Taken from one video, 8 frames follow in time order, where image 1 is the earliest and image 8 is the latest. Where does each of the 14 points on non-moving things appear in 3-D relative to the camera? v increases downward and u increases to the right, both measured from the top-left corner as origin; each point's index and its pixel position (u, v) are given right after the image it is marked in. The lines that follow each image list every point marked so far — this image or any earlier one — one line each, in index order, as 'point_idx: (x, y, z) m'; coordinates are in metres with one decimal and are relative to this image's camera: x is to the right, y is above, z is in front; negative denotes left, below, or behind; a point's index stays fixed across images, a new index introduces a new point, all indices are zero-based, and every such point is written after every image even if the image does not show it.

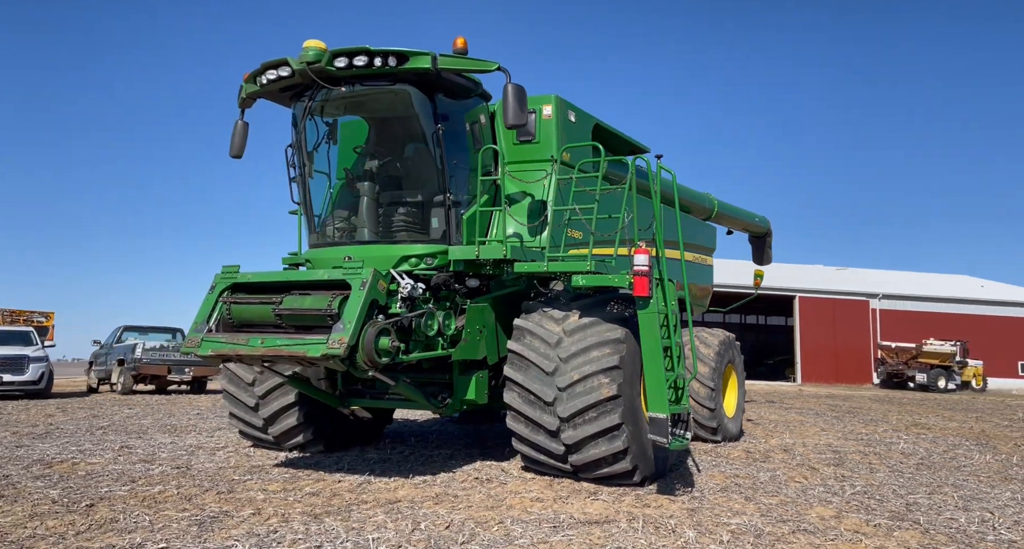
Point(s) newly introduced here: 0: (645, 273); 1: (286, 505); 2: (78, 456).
0: (+0.9, 0.0, +4.8) m
1: (-1.4, -1.5, +4.8) m
2: (-4.0, -1.7, +6.9) m
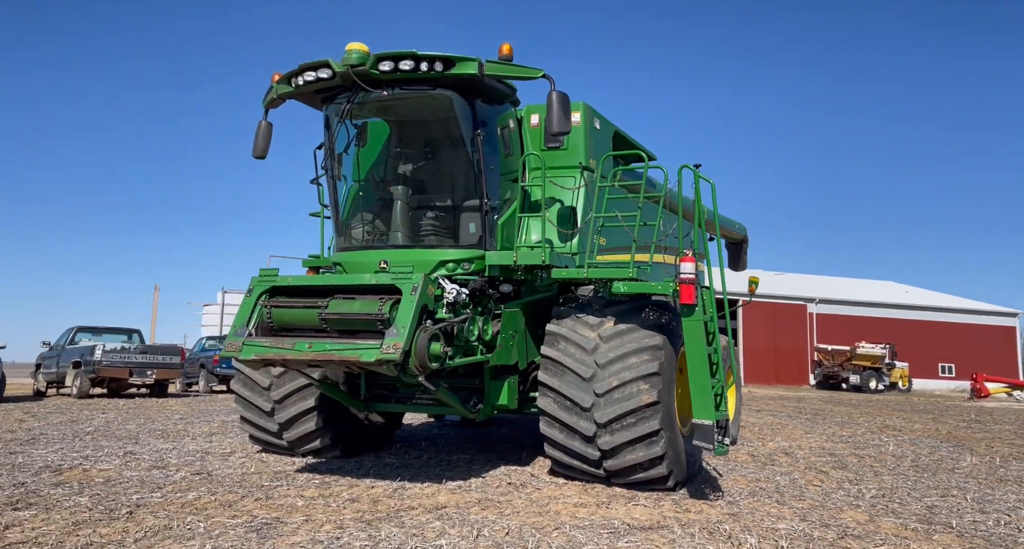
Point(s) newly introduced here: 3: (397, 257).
0: (+1.2, 0.0, +4.9) m
1: (-1.1, -1.5, +4.8) m
2: (-3.9, -1.7, +6.7) m
3: (-0.9, +0.1, +5.7) m
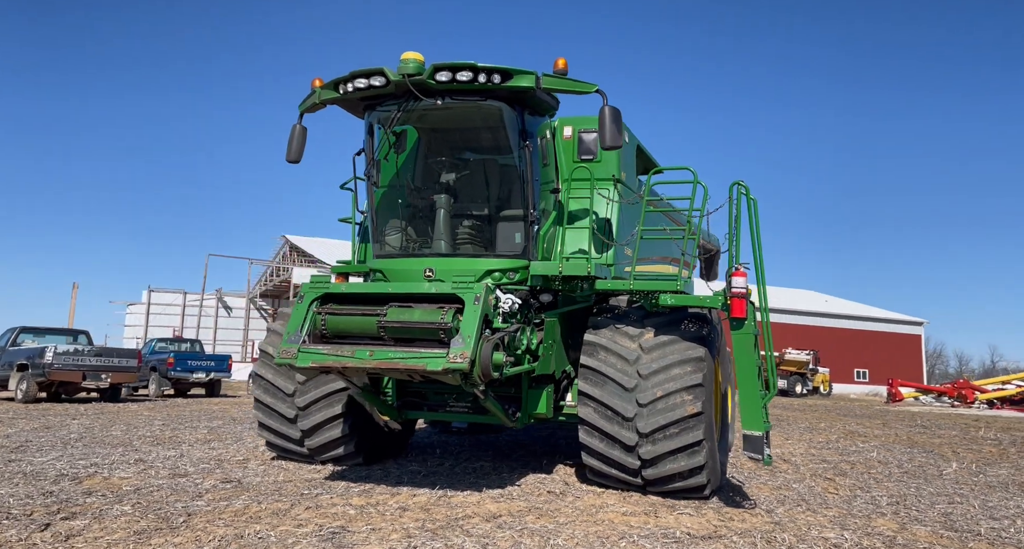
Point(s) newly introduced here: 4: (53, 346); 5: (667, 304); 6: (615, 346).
0: (+1.6, -0.1, +5.1) m
1: (-0.8, -1.6, +4.8) m
2: (-3.6, -1.7, +6.4) m
3: (-0.6, +0.1, +5.7) m
4: (-10.8, -1.7, +17.5) m
5: (+1.3, -0.2, +5.7) m
6: (+0.8, -0.6, +5.7) m
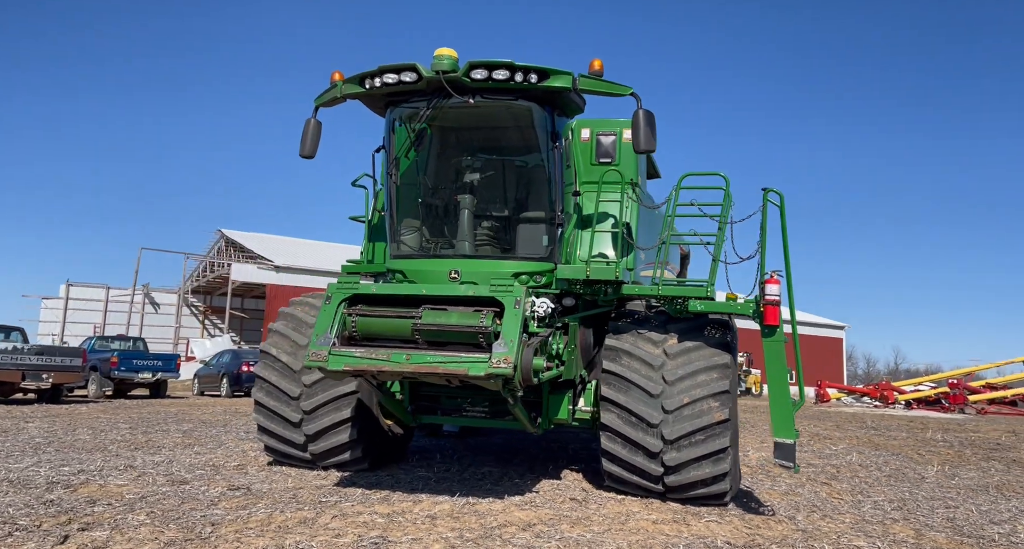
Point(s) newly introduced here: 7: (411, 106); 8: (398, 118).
0: (+1.8, -0.2, +5.1) m
1: (-0.5, -1.6, +4.6) m
2: (-3.5, -1.7, +6.1) m
3: (-0.4, +0.1, +5.6) m
4: (-11.4, -1.6, +16.6) m
5: (+1.5, -0.3, +5.7) m
6: (+1.0, -0.6, +5.7) m
7: (-0.8, +1.3, +5.7) m
8: (-0.9, +1.2, +5.8) m
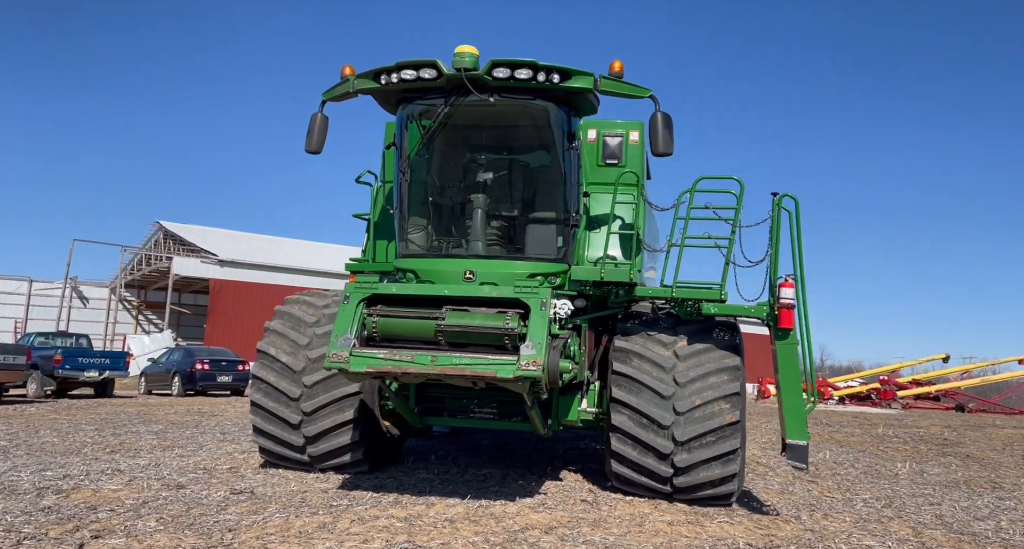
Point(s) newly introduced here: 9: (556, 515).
0: (+2.0, -0.2, +5.2) m
1: (-0.4, -1.6, +4.5) m
2: (-3.4, -1.6, +5.8) m
3: (-0.3, +0.1, +5.5) m
4: (-12.0, -1.4, +15.8) m
5: (+1.6, -0.3, +5.8) m
6: (+1.1, -0.6, +5.7) m
7: (-0.7, +1.3, +5.6) m
8: (-0.8, +1.2, +5.7) m
9: (+0.3, -1.7, +5.2) m
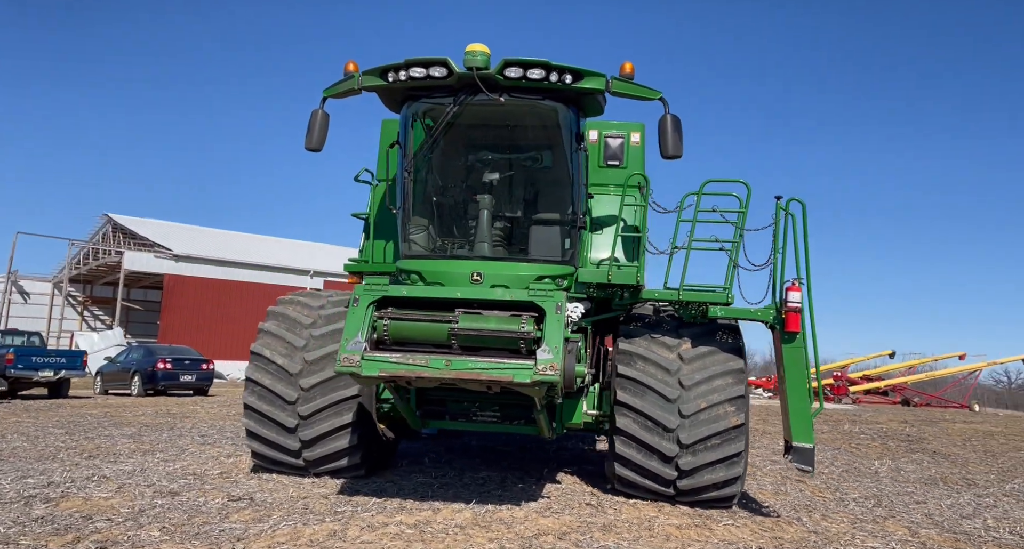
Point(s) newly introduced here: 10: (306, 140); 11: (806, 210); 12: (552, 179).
0: (+2.0, -0.2, +5.2) m
1: (-0.3, -1.6, +4.5) m
2: (-3.4, -1.6, +5.6) m
3: (-0.2, 0.0, +5.4) m
4: (-12.5, -1.3, +15.2) m
5: (+1.6, -0.3, +5.8) m
6: (+1.1, -0.6, +5.7) m
7: (-0.6, +1.3, +5.5) m
8: (-0.7, +1.2, +5.6) m
9: (+0.4, -1.7, +5.1) m
10: (-1.6, +1.0, +5.7) m
11: (+2.4, +0.5, +6.0) m
12: (+0.3, +0.8, +5.8) m
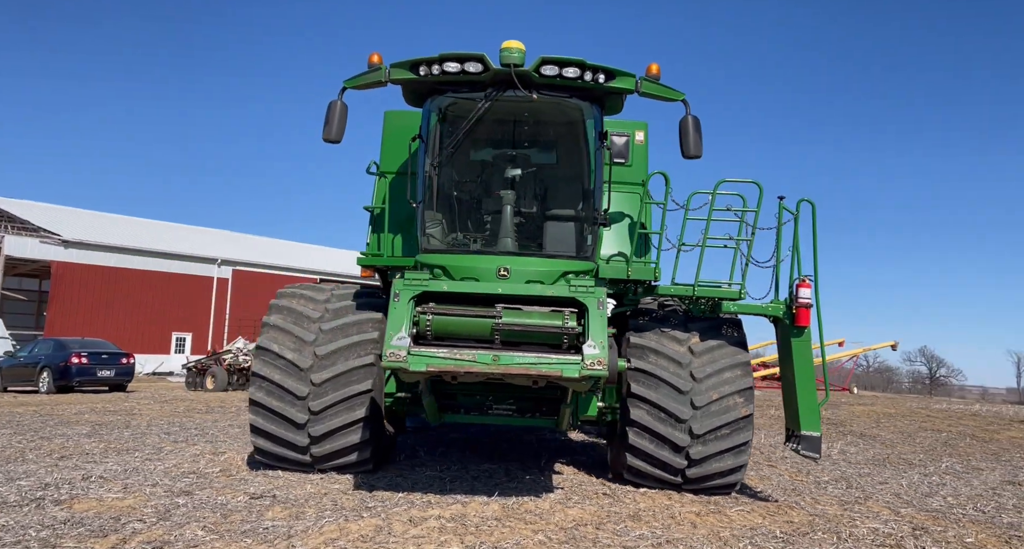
0: (+2.2, -0.2, +5.5) m
1: (0.0, -1.6, +4.5) m
2: (-3.2, -1.6, +5.3) m
3: (0.0, +0.1, +5.5) m
4: (-13.3, -1.1, +13.9) m
5: (+1.7, -0.3, +6.0) m
6: (+1.2, -0.6, +5.9) m
7: (-0.4, +1.3, +5.5) m
8: (-0.6, +1.3, +5.6) m
9: (+0.6, -1.7, +5.3) m
10: (-1.4, +1.1, +5.6) m
11: (+2.5, +0.6, +6.4) m
12: (+0.4, +0.8, +5.9) m
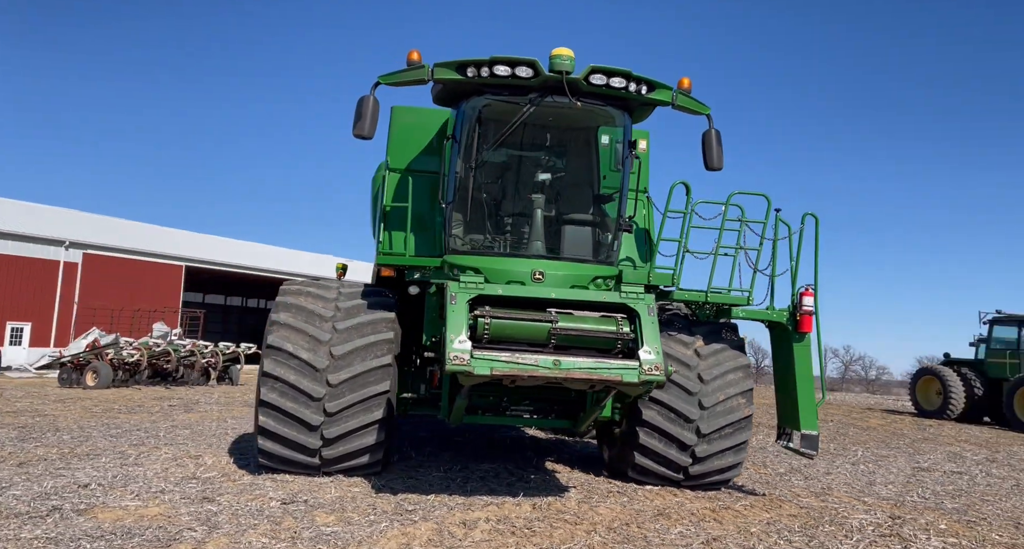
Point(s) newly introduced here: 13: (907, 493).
0: (+2.4, -0.3, +5.9) m
1: (+0.3, -1.6, +4.6) m
2: (-3.0, -1.5, +5.0) m
3: (+0.2, +0.1, +5.6) m
4: (-14.2, -0.7, +11.9) m
5: (+1.8, -0.4, +6.4) m
6: (+1.4, -0.7, +6.2) m
7: (-0.2, +1.3, +5.6) m
8: (-0.3, +1.3, +5.6) m
9: (+0.8, -1.7, +5.5) m
10: (-1.2, +1.1, +5.4) m
11: (+2.6, +0.5, +6.8) m
12: (+0.6, +0.8, +6.0) m
13: (+4.4, -2.5, +8.2) m
